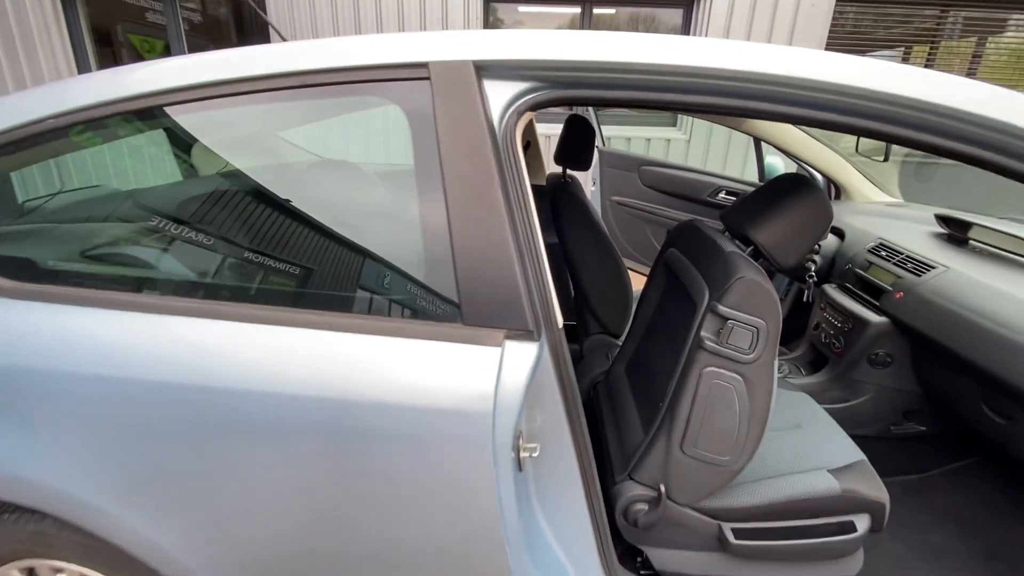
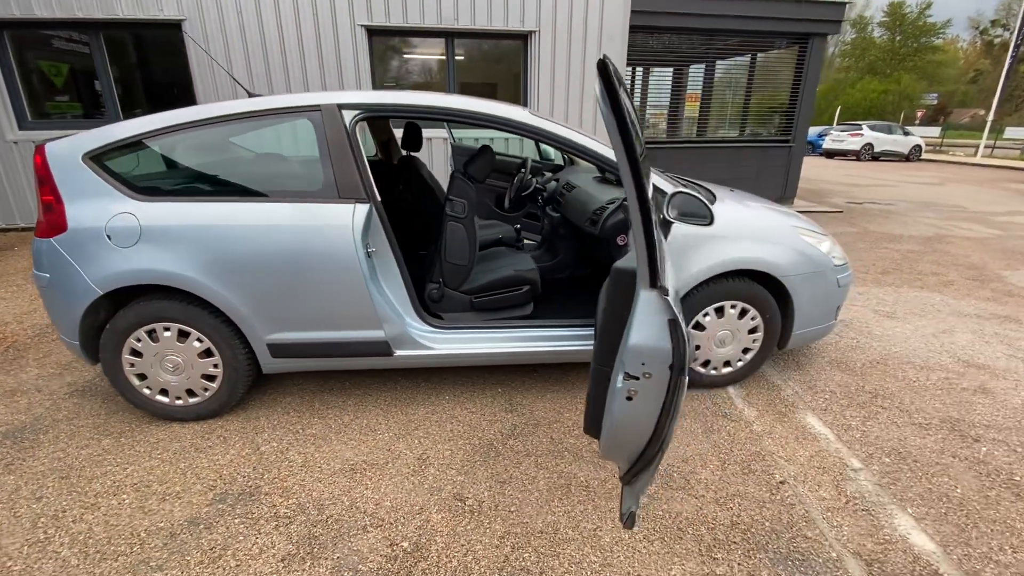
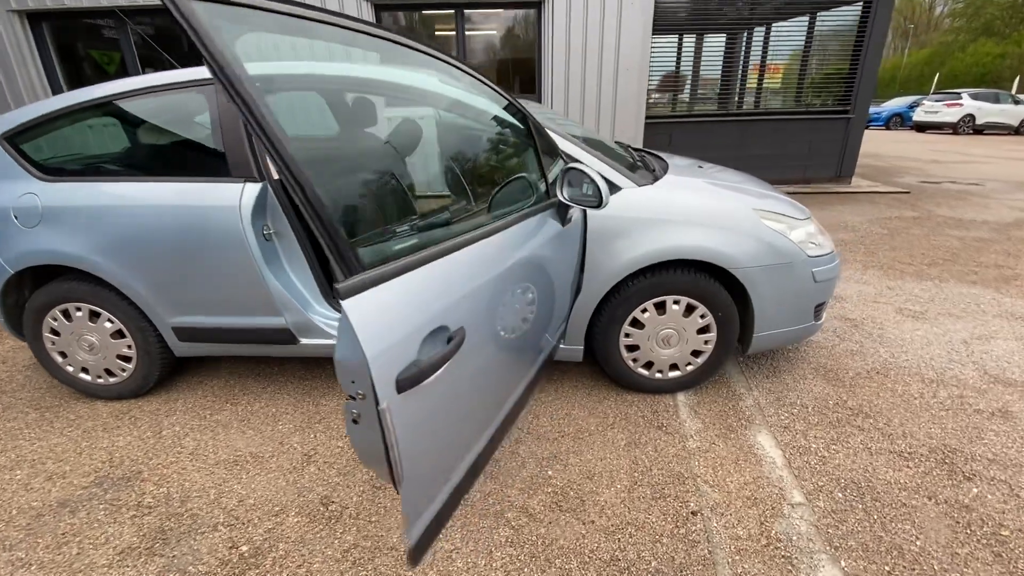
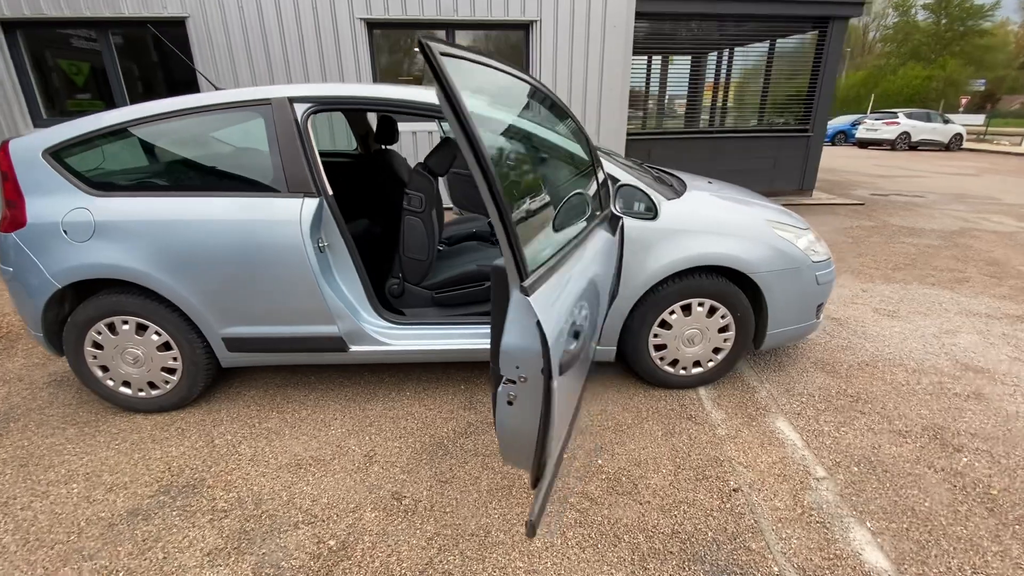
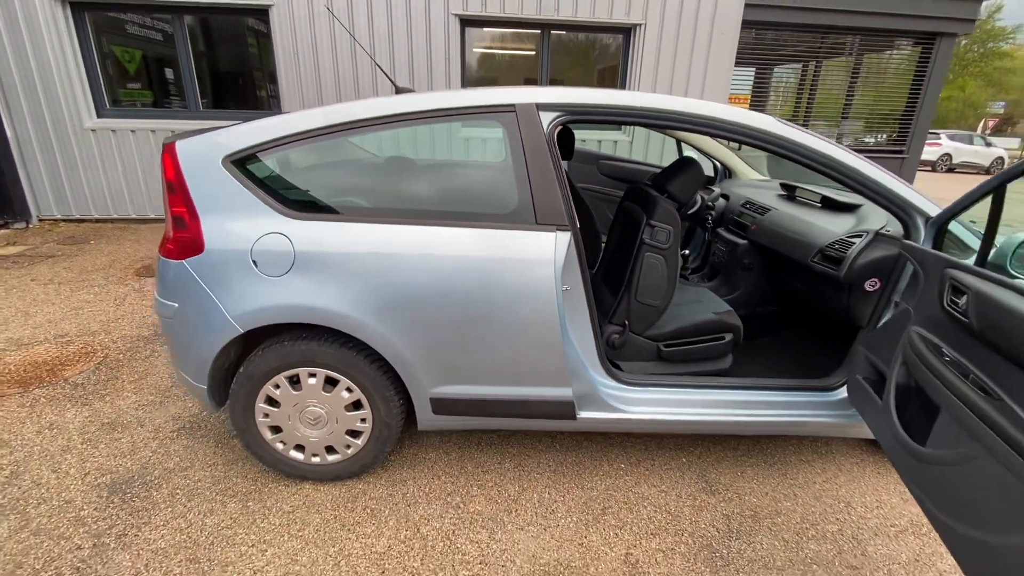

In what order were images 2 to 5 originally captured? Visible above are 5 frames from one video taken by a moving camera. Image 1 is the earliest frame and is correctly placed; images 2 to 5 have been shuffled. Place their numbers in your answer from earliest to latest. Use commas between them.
5, 2, 4, 3
